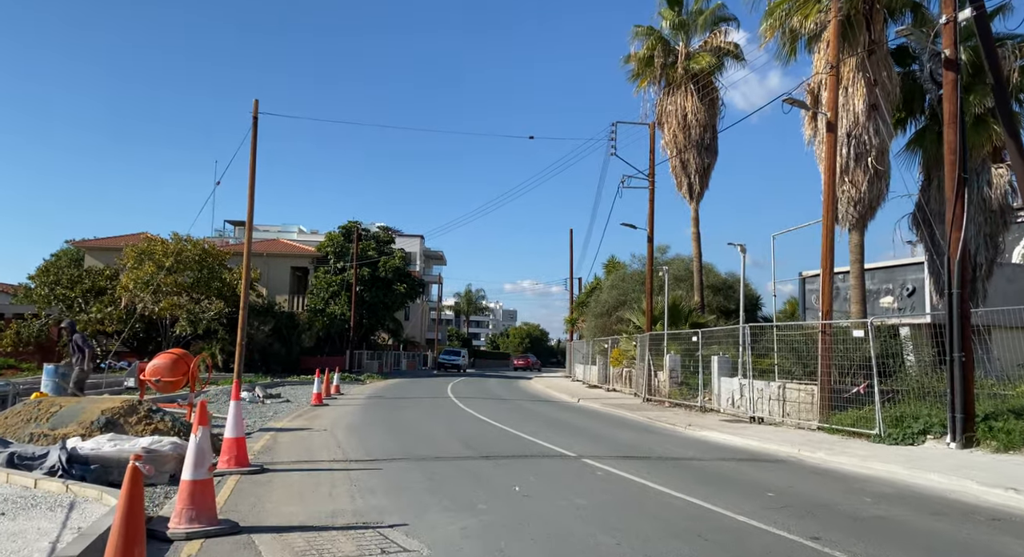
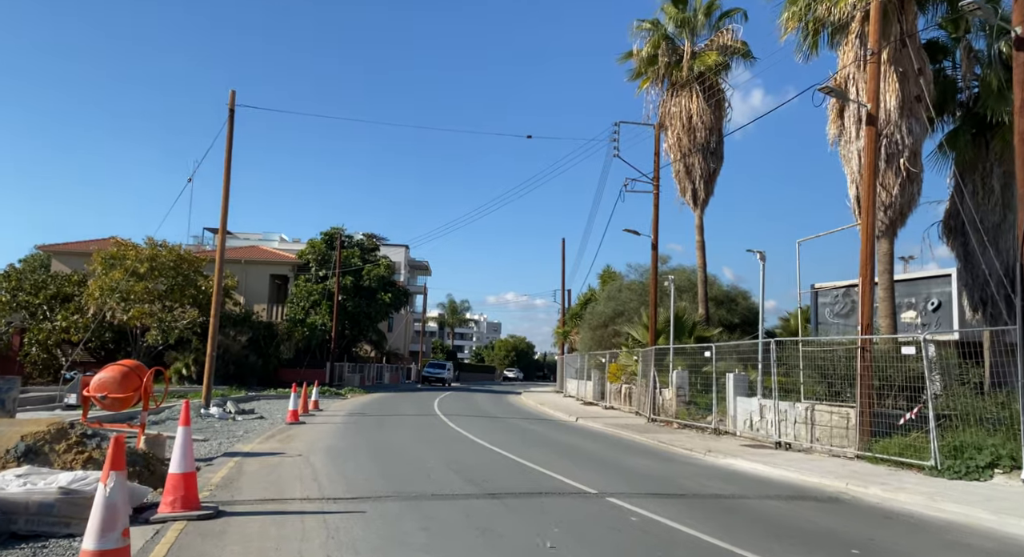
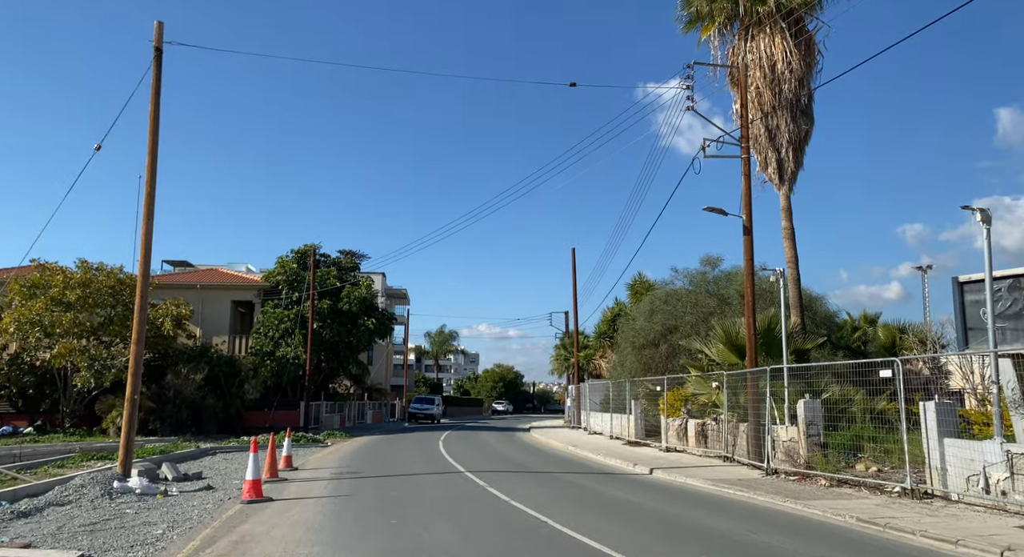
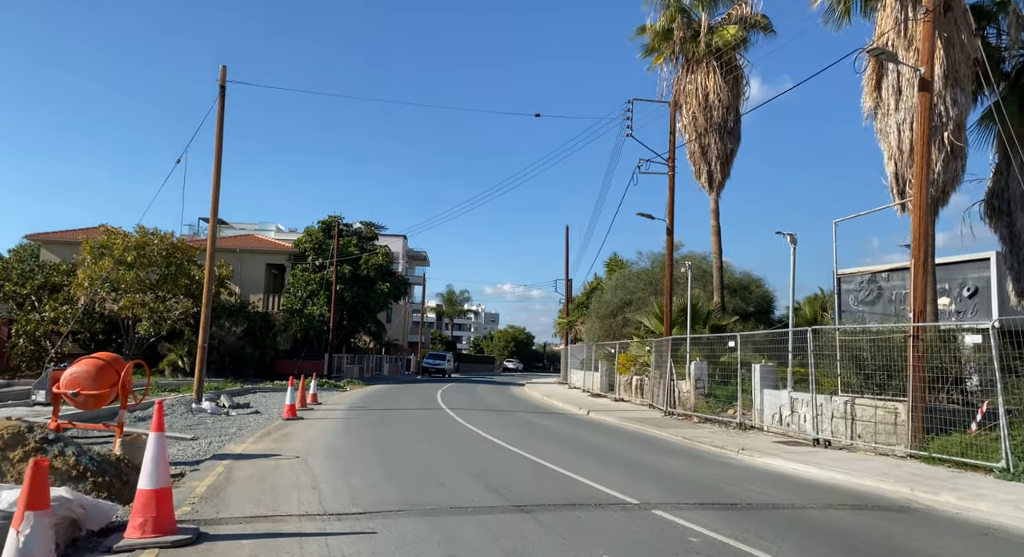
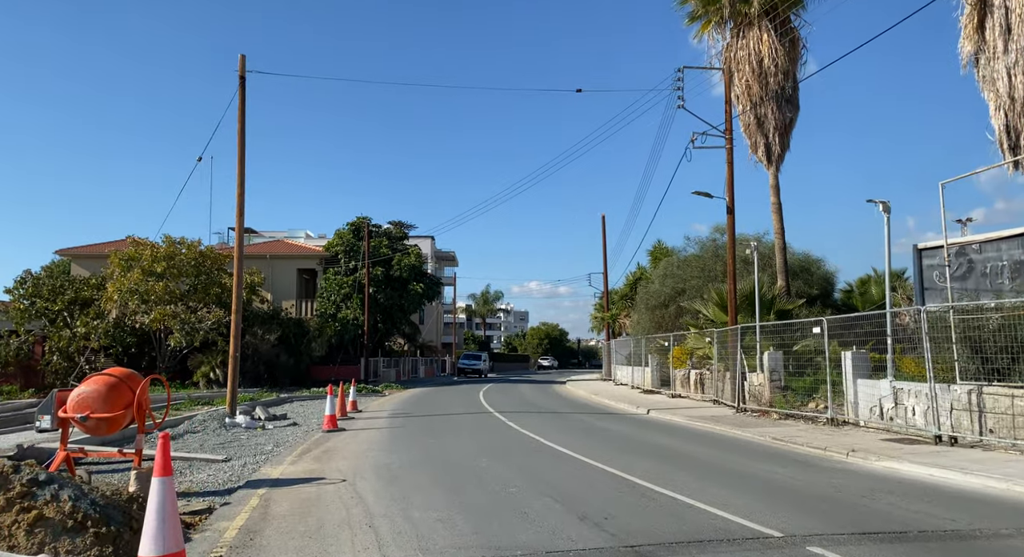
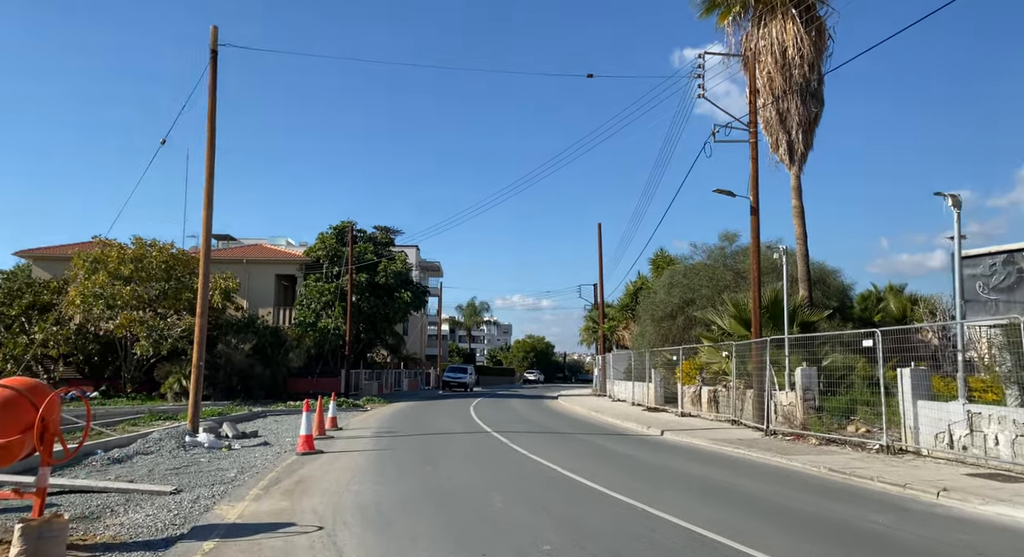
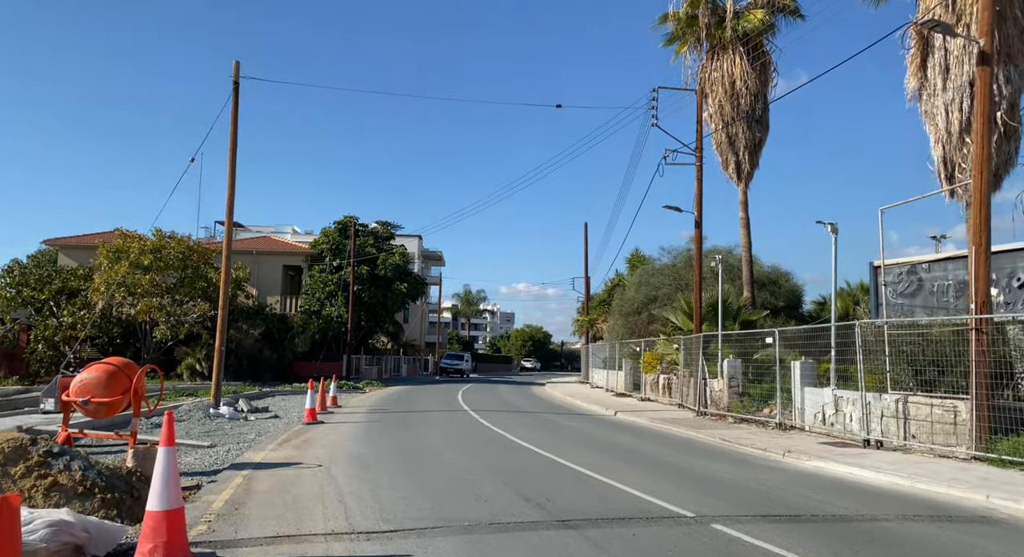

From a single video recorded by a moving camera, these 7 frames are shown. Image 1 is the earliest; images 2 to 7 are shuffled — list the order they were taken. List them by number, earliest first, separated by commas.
2, 4, 7, 5, 6, 3
